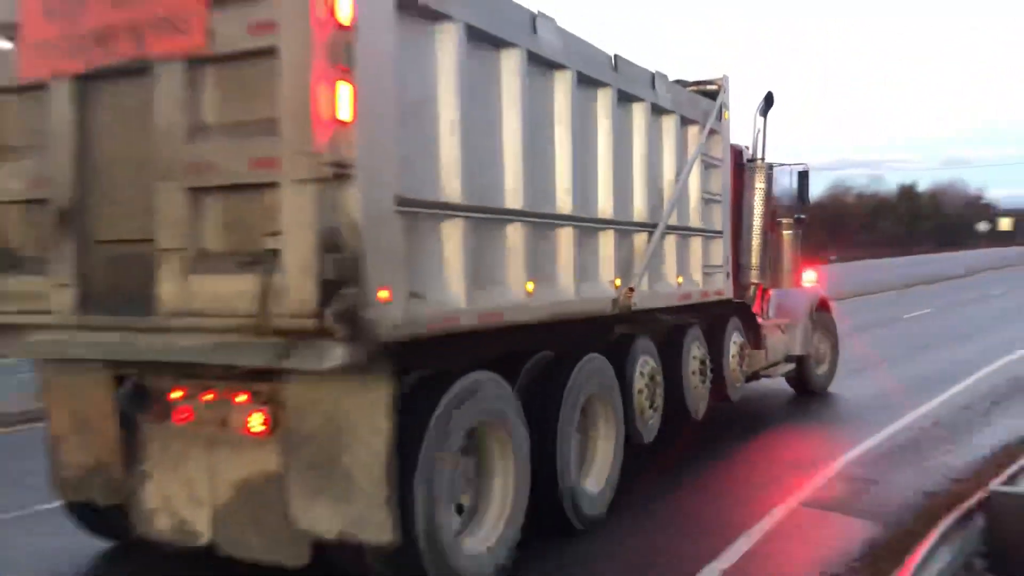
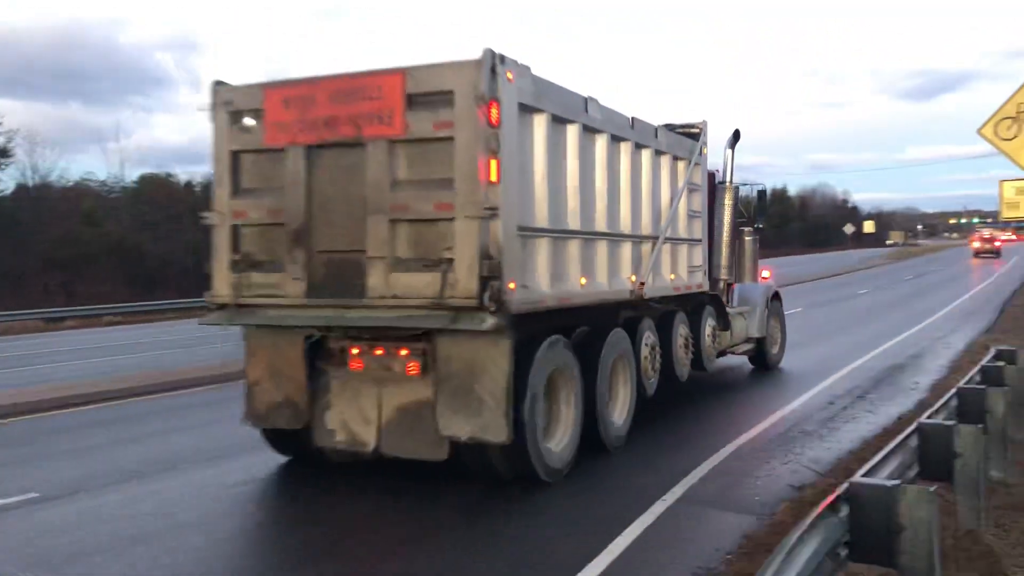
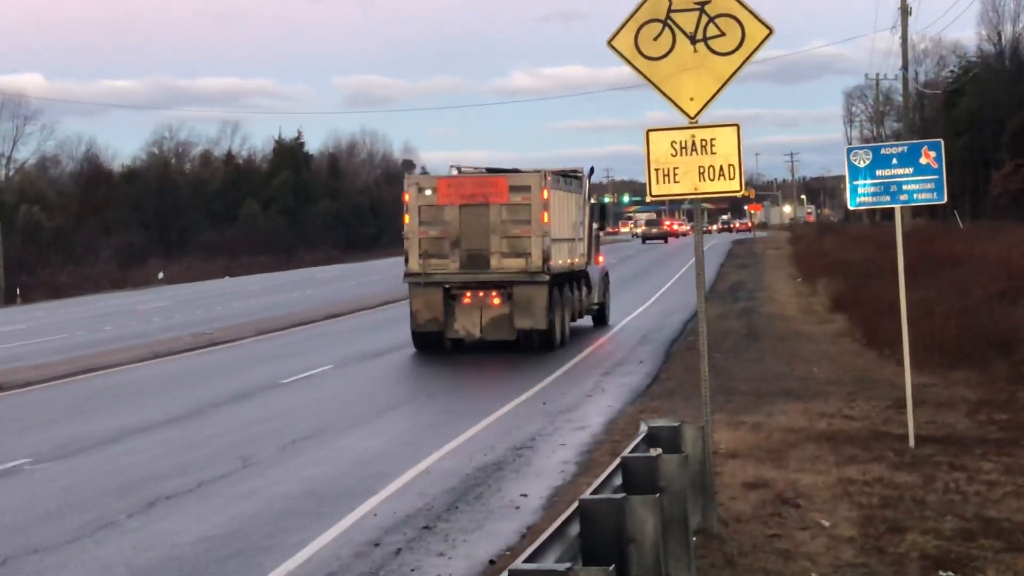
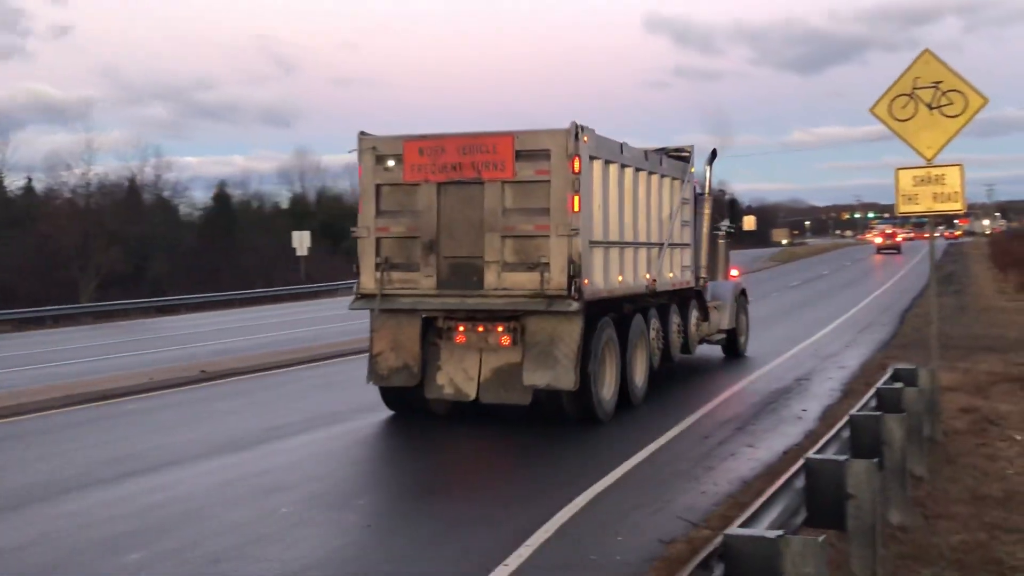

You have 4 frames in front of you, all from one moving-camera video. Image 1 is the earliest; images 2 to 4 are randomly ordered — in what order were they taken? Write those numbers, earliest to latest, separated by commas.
2, 4, 3
